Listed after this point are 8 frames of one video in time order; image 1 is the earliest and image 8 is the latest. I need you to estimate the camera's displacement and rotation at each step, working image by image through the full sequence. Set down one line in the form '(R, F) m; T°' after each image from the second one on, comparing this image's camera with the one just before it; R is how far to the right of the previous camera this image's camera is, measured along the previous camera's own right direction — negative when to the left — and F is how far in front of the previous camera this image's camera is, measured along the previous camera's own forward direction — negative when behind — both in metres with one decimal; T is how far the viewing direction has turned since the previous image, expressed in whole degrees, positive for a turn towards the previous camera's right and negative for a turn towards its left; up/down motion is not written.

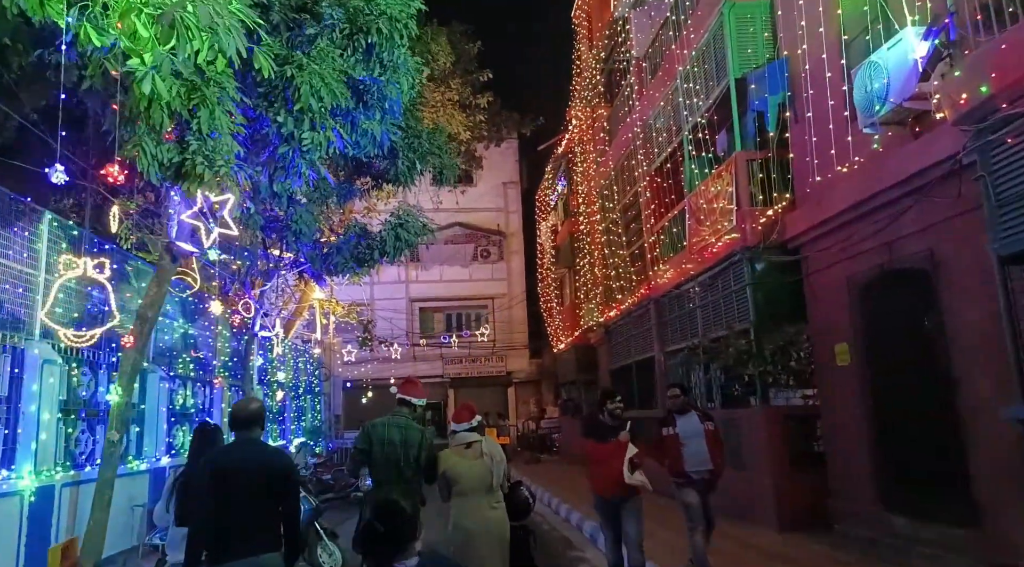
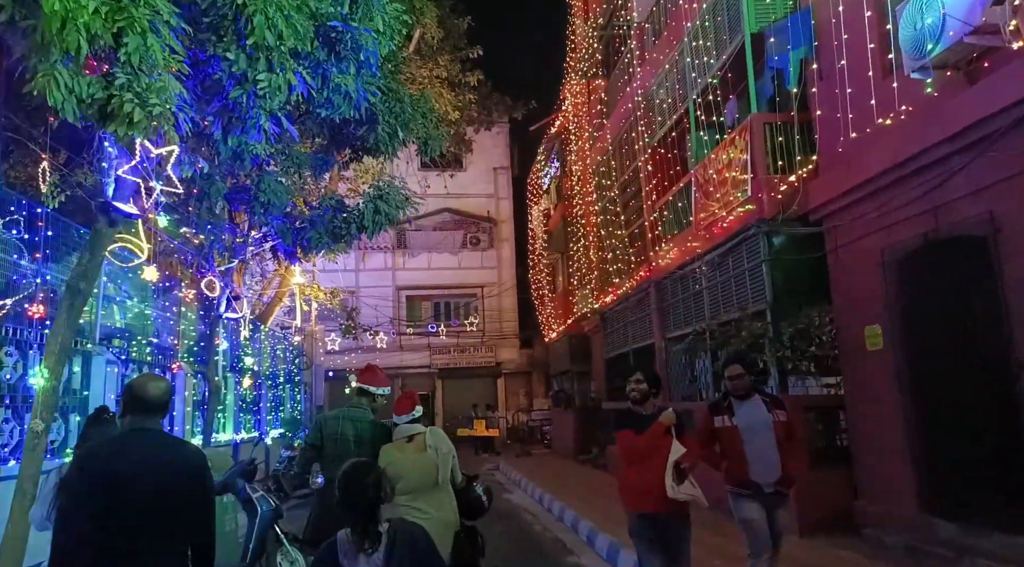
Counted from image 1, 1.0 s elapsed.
(0.0, +1.0) m; +1°
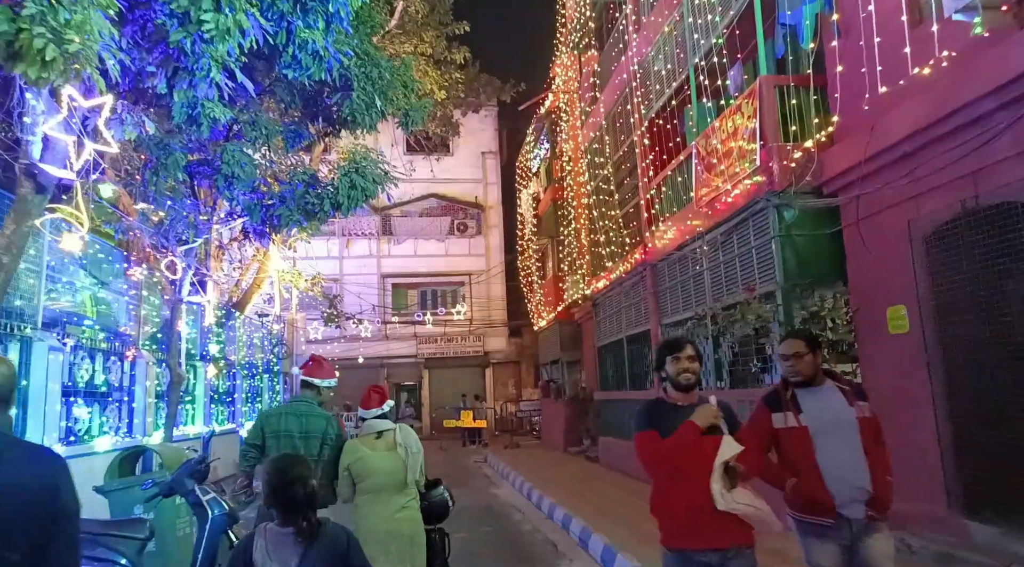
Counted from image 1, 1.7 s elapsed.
(0.0, +0.8) m; +1°
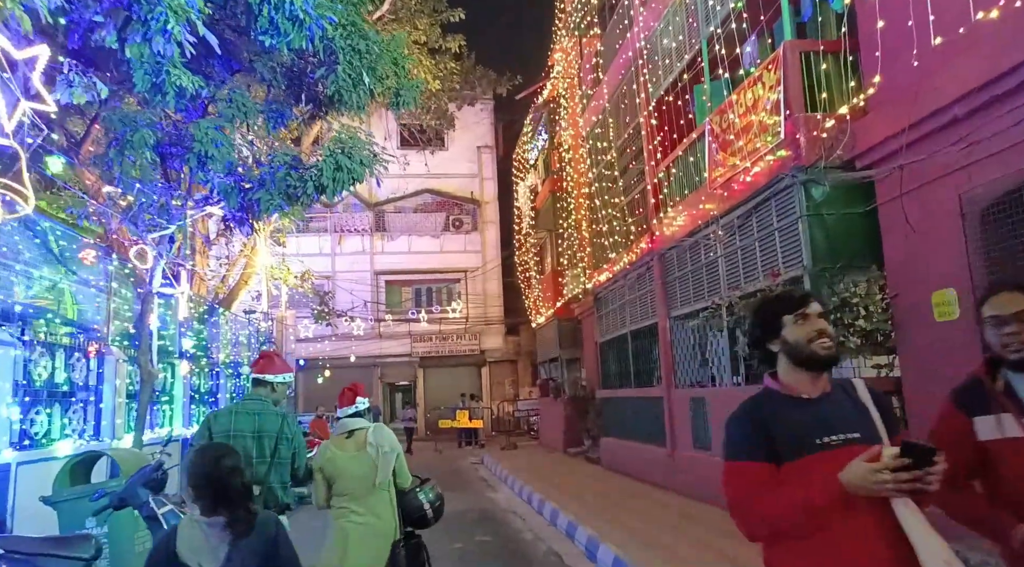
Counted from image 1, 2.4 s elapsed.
(0.0, +0.7) m; 0°
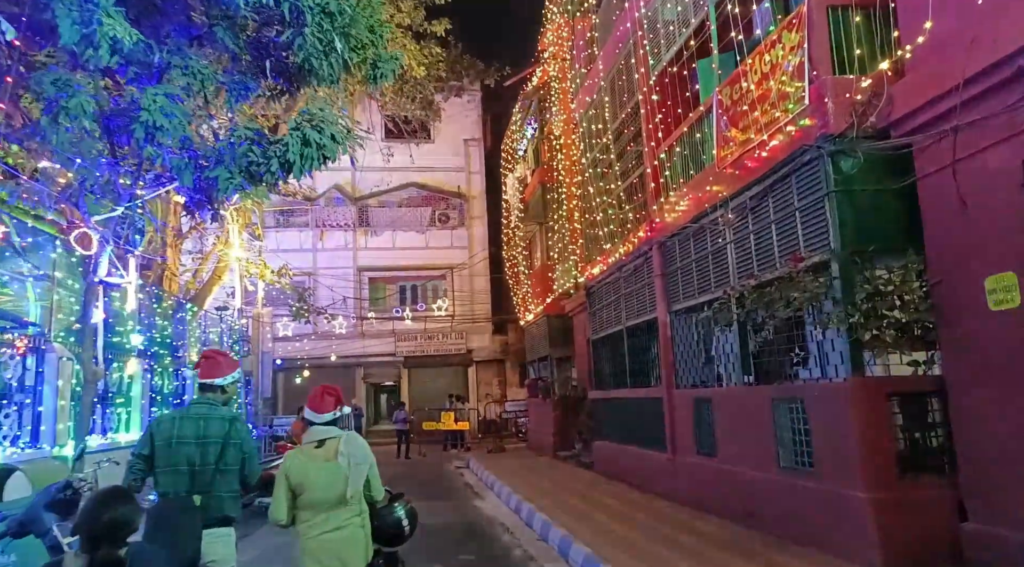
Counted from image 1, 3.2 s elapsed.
(0.0, +0.9) m; +1°
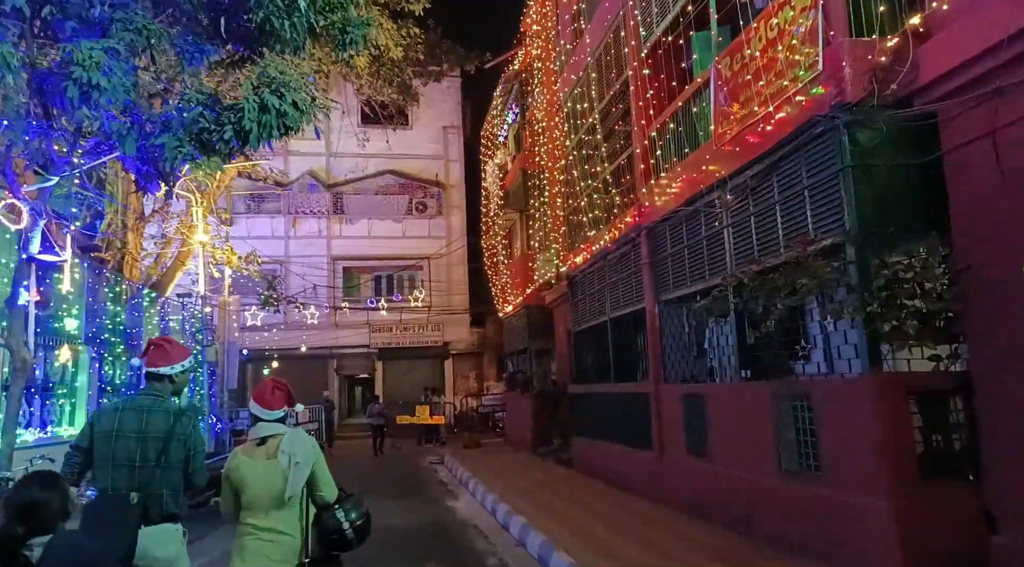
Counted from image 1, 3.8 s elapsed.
(0.0, +0.7) m; +2°
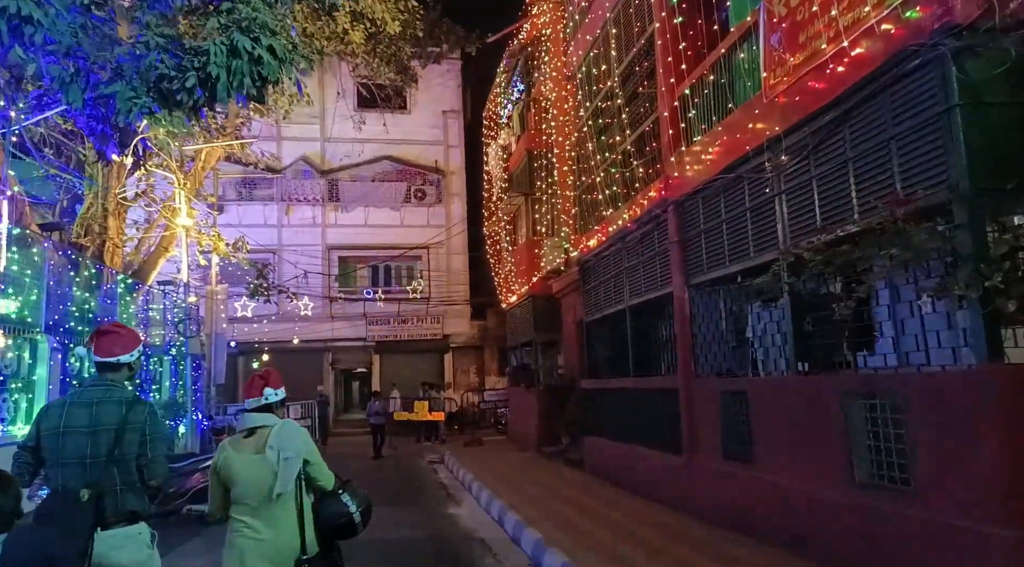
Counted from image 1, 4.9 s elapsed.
(-0.1, +1.1) m; 0°
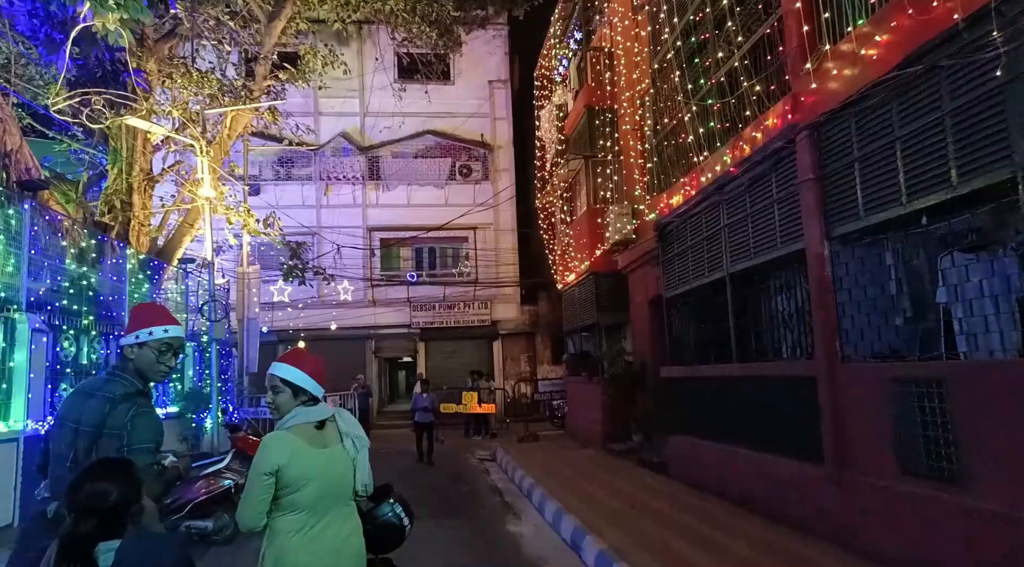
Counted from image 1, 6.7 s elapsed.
(-0.3, +2.0) m; -3°
